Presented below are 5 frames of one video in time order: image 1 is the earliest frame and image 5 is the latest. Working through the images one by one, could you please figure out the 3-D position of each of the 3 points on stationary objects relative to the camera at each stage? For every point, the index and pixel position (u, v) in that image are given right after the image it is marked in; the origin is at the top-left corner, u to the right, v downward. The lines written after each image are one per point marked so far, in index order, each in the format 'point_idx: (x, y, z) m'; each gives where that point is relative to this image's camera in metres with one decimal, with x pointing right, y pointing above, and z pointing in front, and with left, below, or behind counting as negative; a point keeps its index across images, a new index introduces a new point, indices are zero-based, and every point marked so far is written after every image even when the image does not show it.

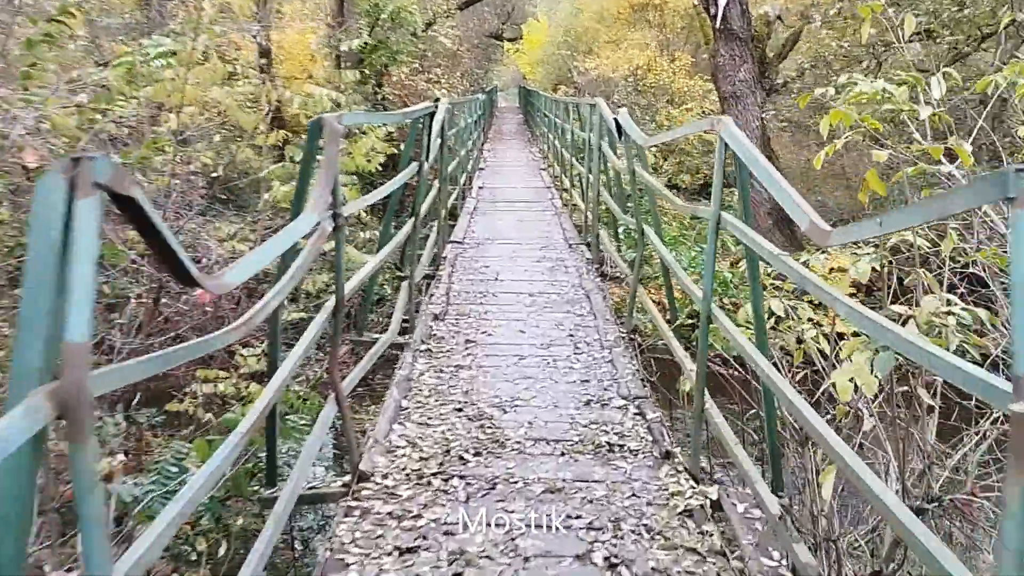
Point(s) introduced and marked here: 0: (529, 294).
0: (+0.1, 0.0, +4.1) m
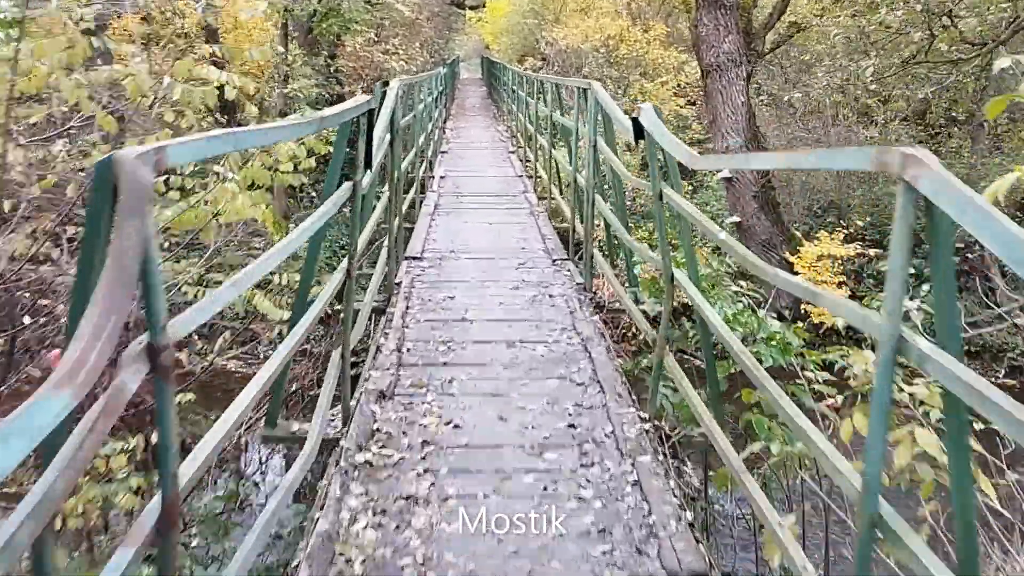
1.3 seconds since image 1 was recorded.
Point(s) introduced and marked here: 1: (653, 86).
0: (0.0, -0.2, +3.1) m
1: (+2.5, +3.7, +14.1) m
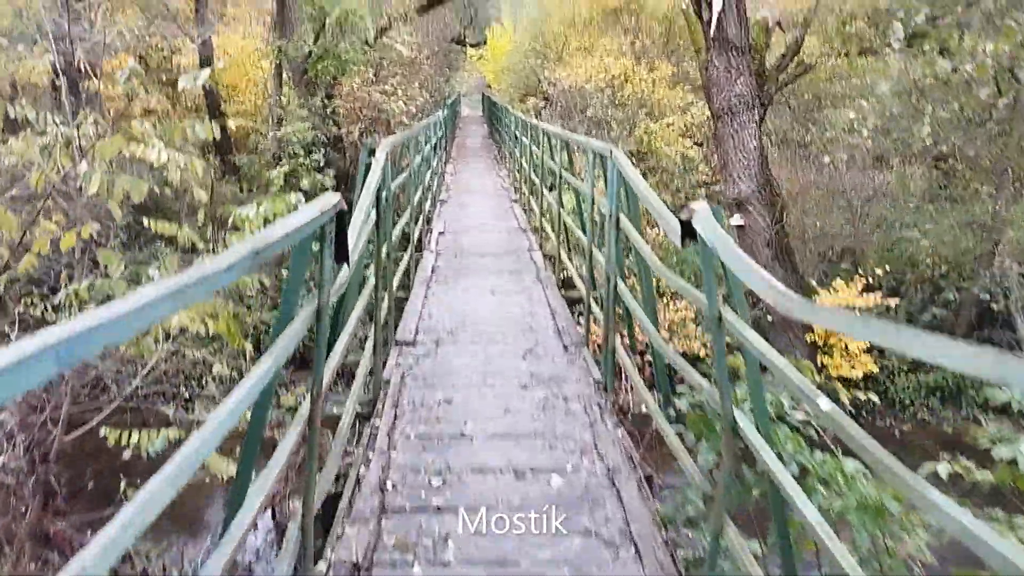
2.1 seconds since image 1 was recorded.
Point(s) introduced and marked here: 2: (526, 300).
0: (0.0, -0.6, +2.5) m
1: (+2.6, +2.9, +13.7) m
2: (+0.1, -0.1, +4.5) m
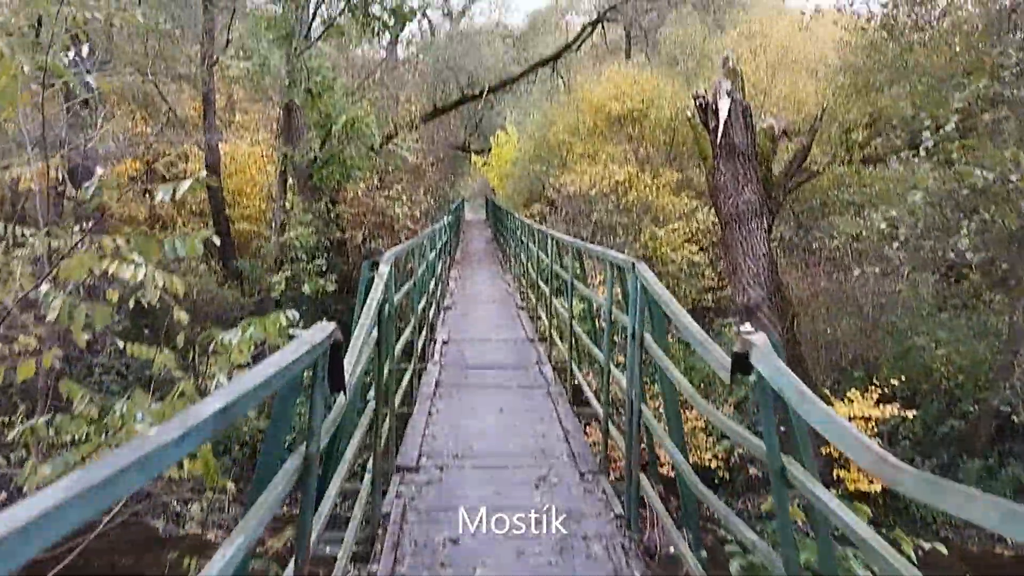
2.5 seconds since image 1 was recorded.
0: (+0.1, -1.0, +2.1) m
1: (+2.6, +1.0, +13.6) m
2: (+0.1, -0.7, +4.2) m
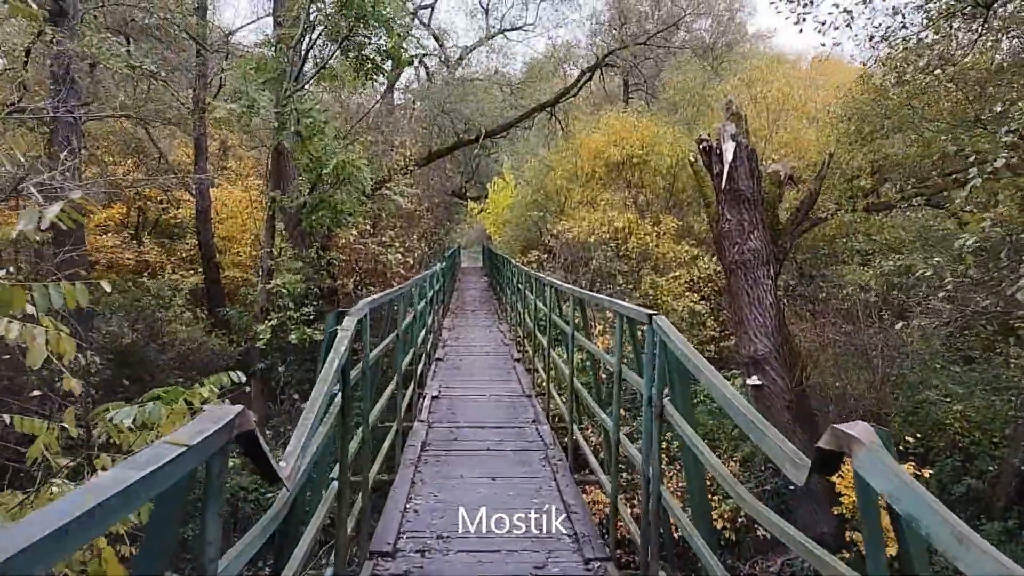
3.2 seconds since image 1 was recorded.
0: (0.0, -1.1, +1.6) m
1: (+2.6, +0.1, +13.3) m
2: (+0.1, -1.0, +3.7) m
